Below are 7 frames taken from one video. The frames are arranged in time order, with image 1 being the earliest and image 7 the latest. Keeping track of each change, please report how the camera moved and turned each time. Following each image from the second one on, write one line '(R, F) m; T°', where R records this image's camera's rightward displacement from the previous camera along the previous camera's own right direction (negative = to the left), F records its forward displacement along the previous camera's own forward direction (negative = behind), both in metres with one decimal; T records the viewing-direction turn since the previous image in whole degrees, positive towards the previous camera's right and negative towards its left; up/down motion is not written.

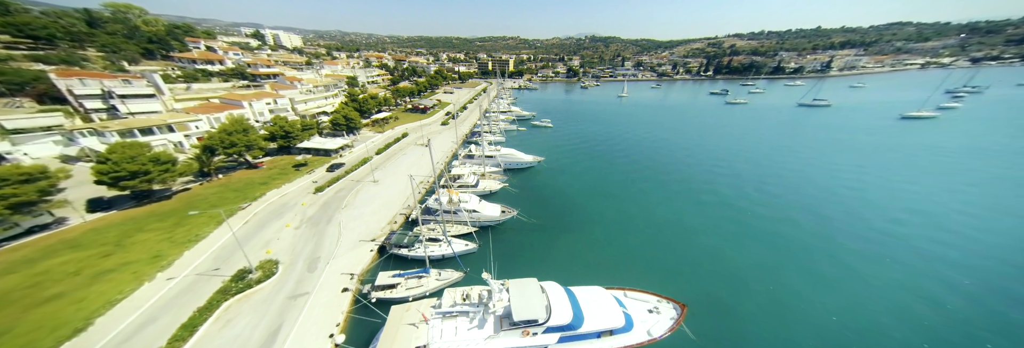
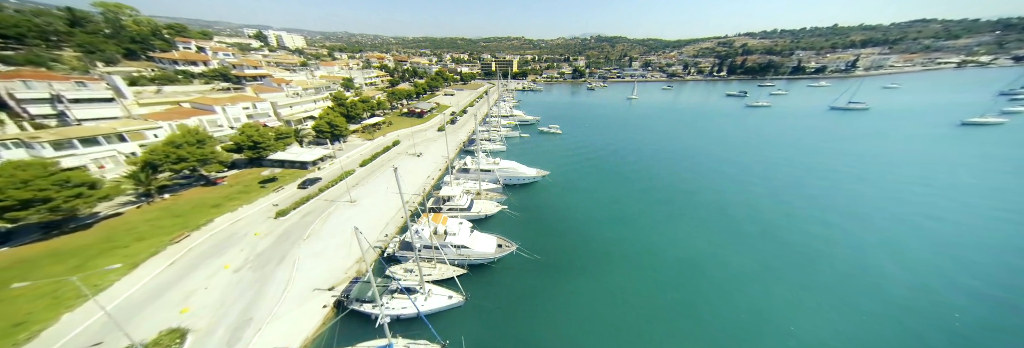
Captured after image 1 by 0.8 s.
(+0.7, +6.0) m; -1°
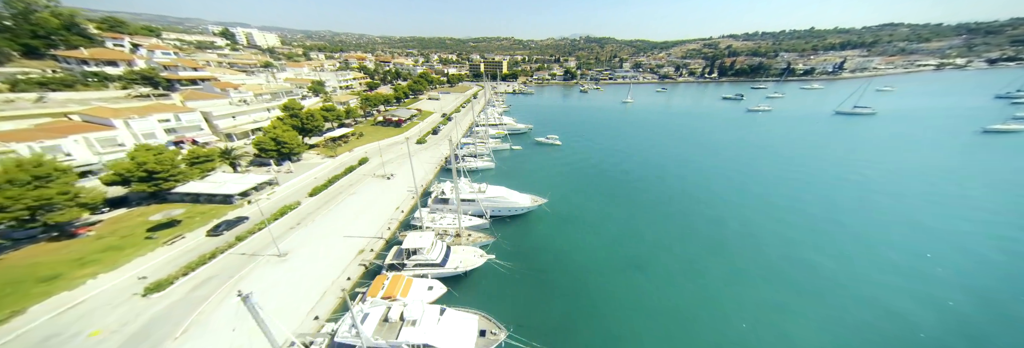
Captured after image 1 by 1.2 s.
(+0.1, +8.1) m; +2°
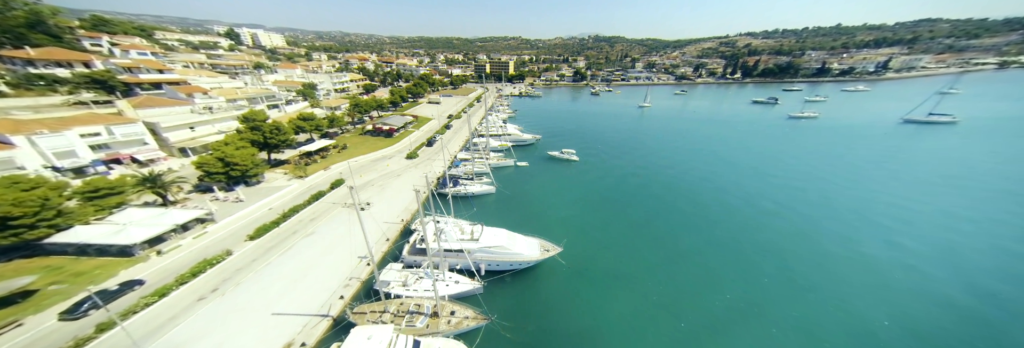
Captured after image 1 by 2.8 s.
(+0.3, +8.9) m; -2°
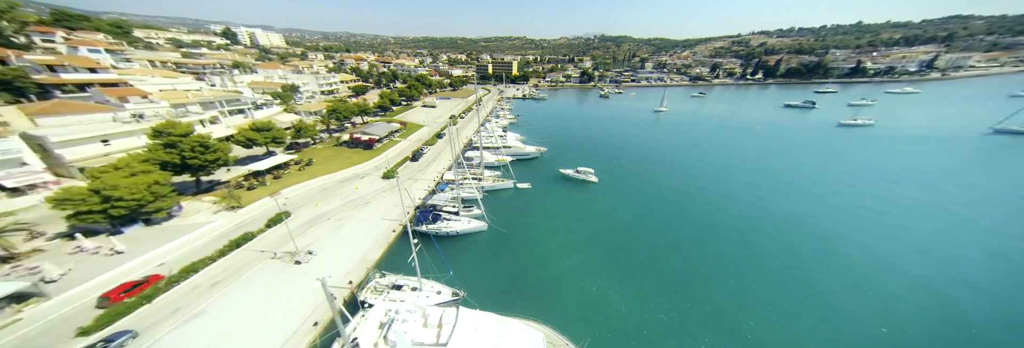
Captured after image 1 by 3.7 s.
(+0.8, +10.0) m; -1°
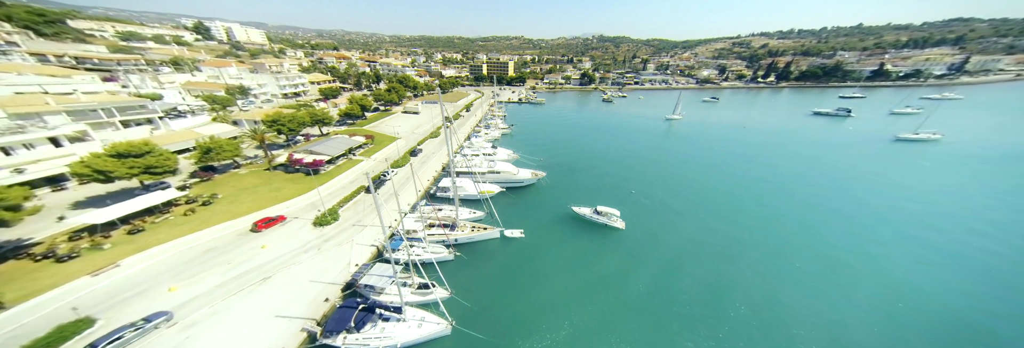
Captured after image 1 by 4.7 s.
(+1.1, +12.7) m; +1°
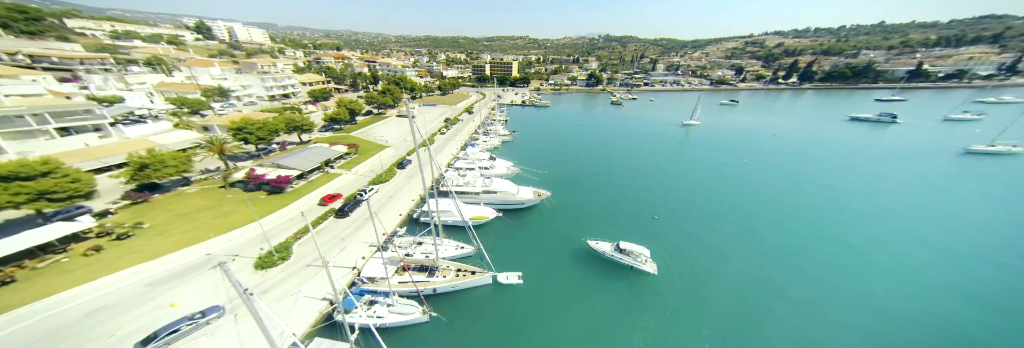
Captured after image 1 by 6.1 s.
(+0.8, +6.9) m; -1°
